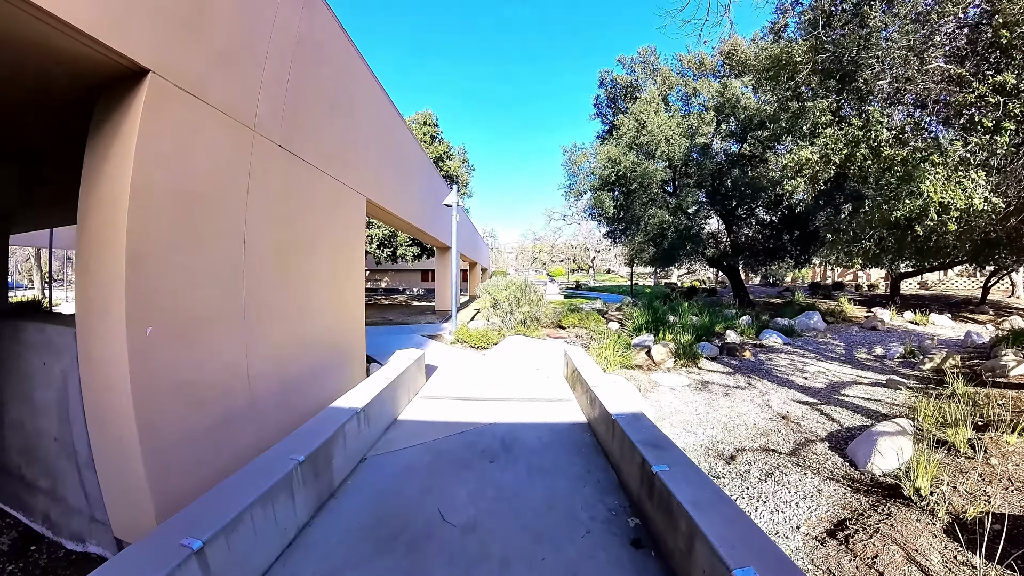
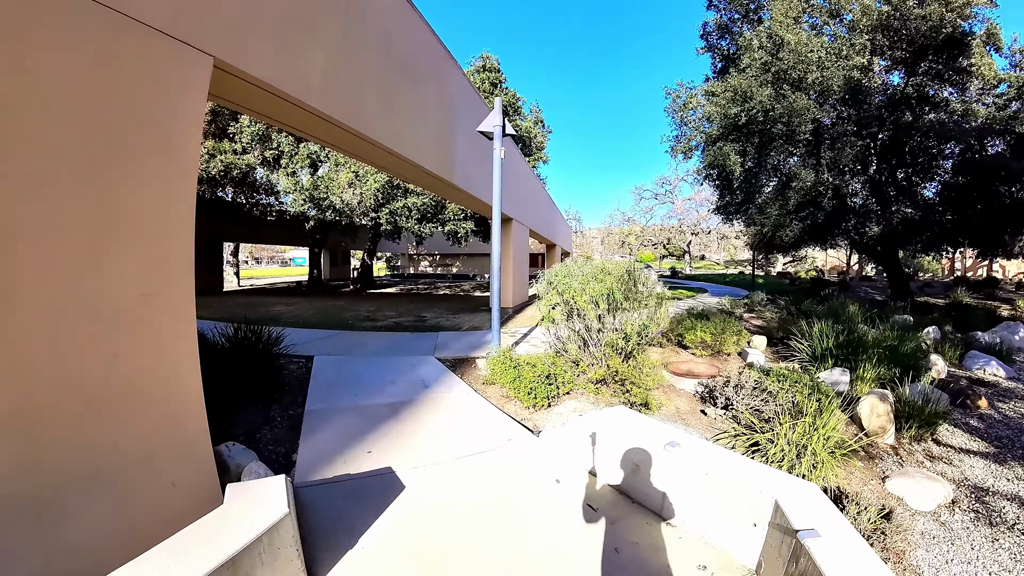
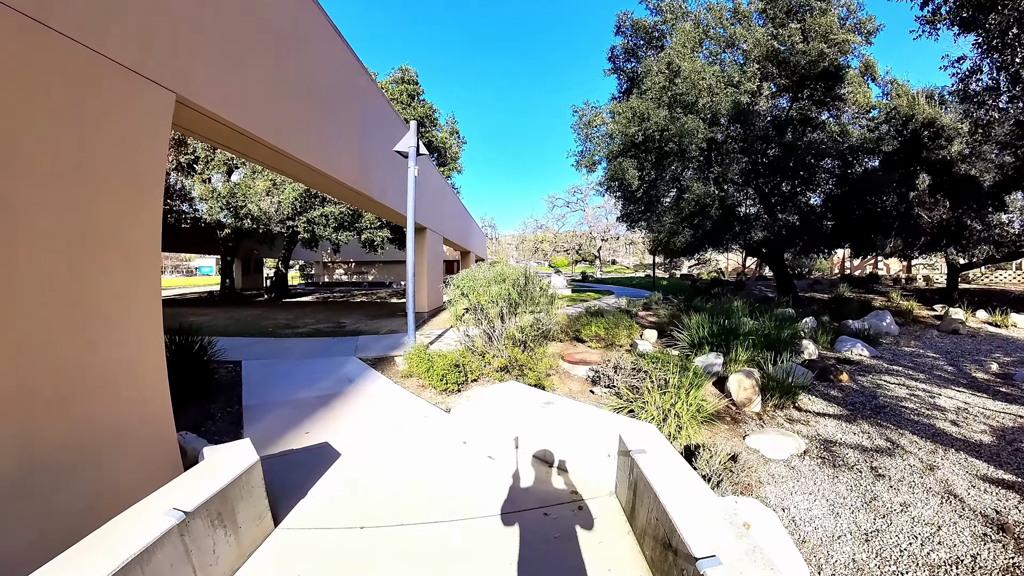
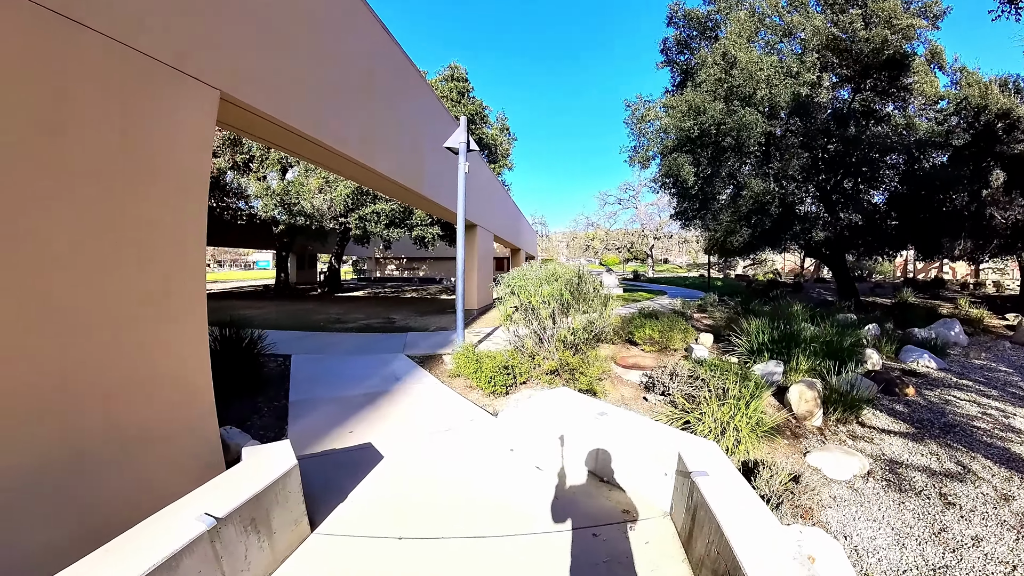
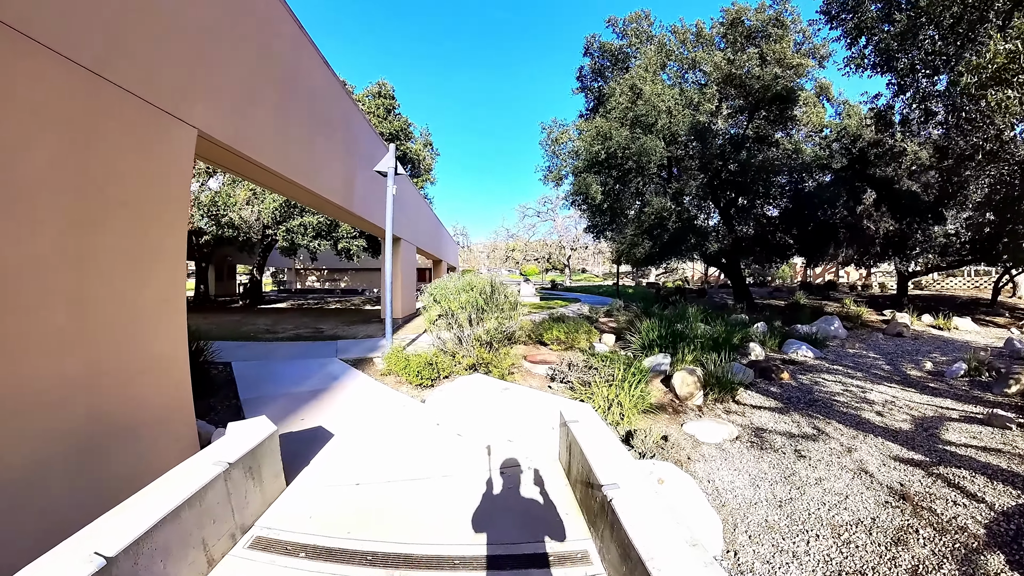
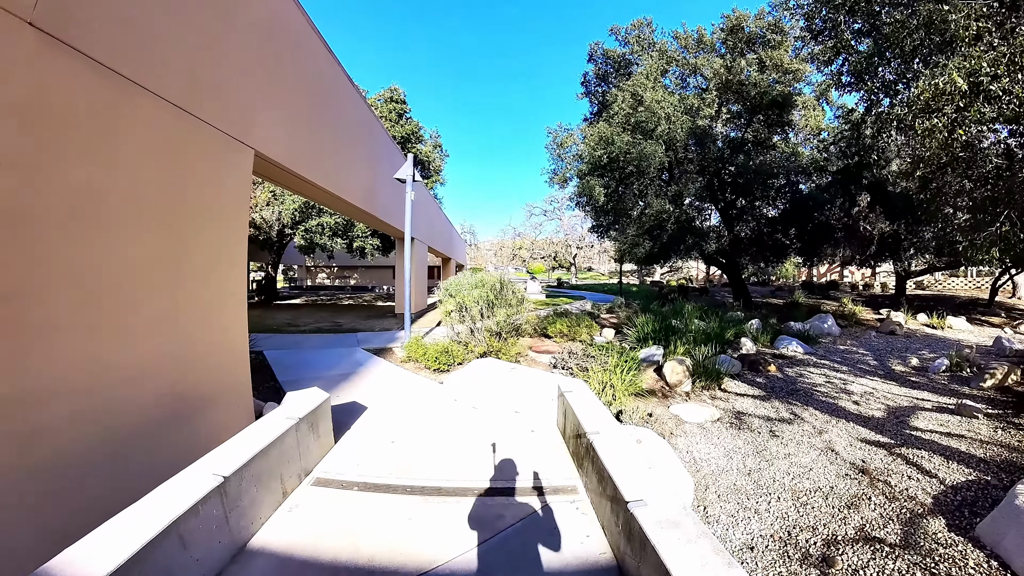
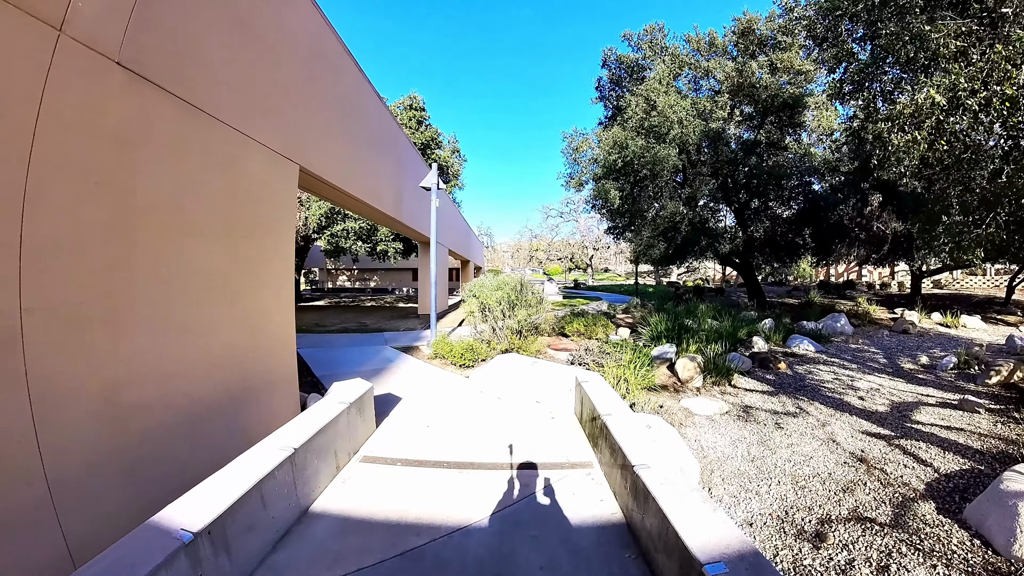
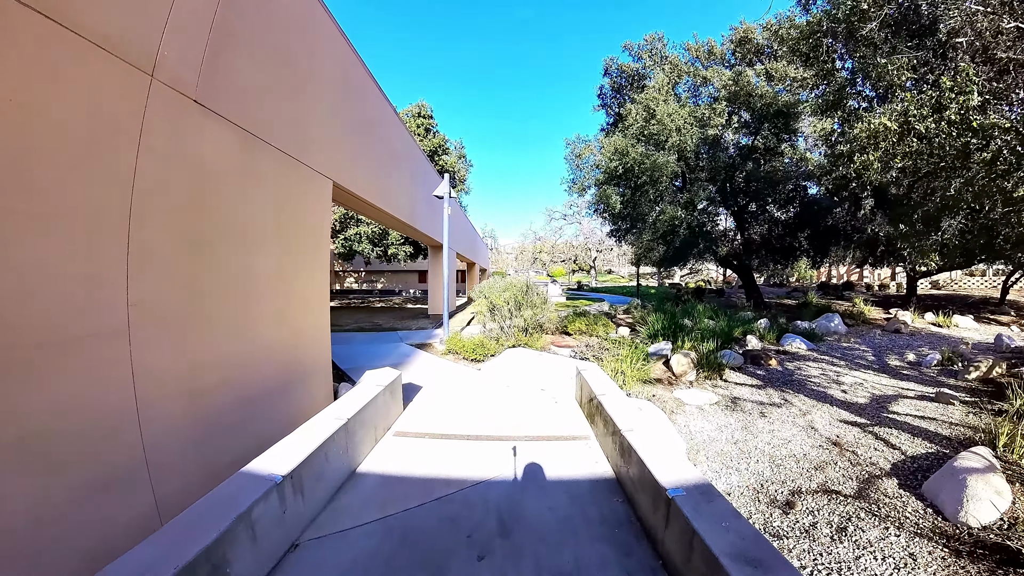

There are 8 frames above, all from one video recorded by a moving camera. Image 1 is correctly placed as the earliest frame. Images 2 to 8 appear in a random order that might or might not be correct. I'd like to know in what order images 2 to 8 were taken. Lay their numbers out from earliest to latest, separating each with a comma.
8, 7, 6, 5, 3, 4, 2
